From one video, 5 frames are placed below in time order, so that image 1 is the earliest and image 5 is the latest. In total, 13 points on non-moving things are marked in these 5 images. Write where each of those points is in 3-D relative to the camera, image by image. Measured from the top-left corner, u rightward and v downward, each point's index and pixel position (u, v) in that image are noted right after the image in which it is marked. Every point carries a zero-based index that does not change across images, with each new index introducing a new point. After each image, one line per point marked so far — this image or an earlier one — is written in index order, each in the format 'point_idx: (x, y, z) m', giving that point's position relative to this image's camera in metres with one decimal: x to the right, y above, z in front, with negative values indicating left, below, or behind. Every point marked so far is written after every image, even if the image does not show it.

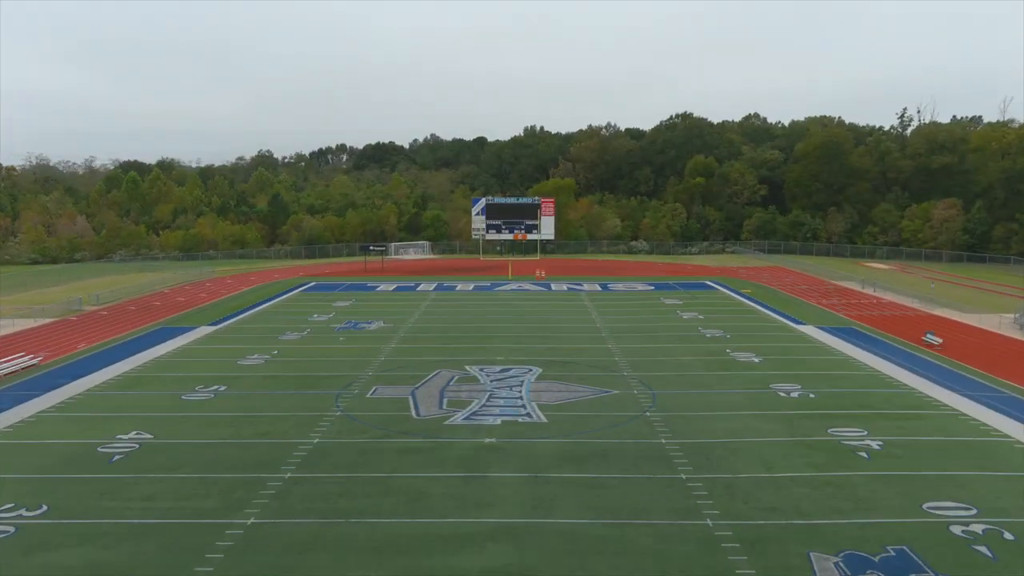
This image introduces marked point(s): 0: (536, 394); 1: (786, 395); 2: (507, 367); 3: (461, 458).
0: (+0.4, -1.7, +17.1) m
1: (+4.3, -1.7, +17.0) m
2: (-0.1, -1.4, +19.4) m
3: (-0.6, -2.0, +13.0) m
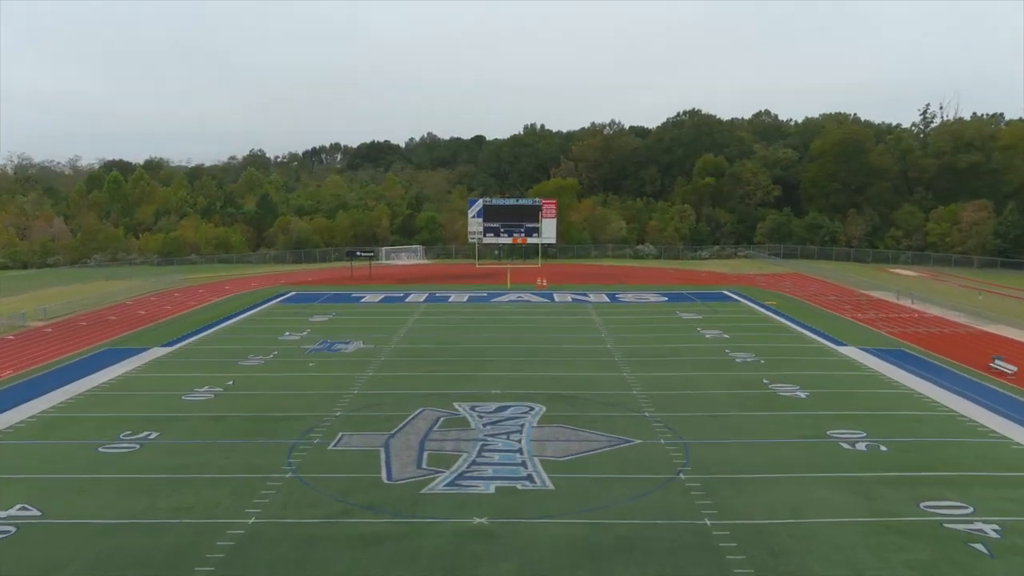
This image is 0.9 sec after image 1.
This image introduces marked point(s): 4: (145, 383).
0: (+0.3, -2.0, +13.7) m
1: (+4.2, -2.0, +13.6) m
2: (-0.1, -1.7, +16.1) m
3: (-0.6, -2.3, +9.7) m
4: (-6.2, -1.6, +18.5) m
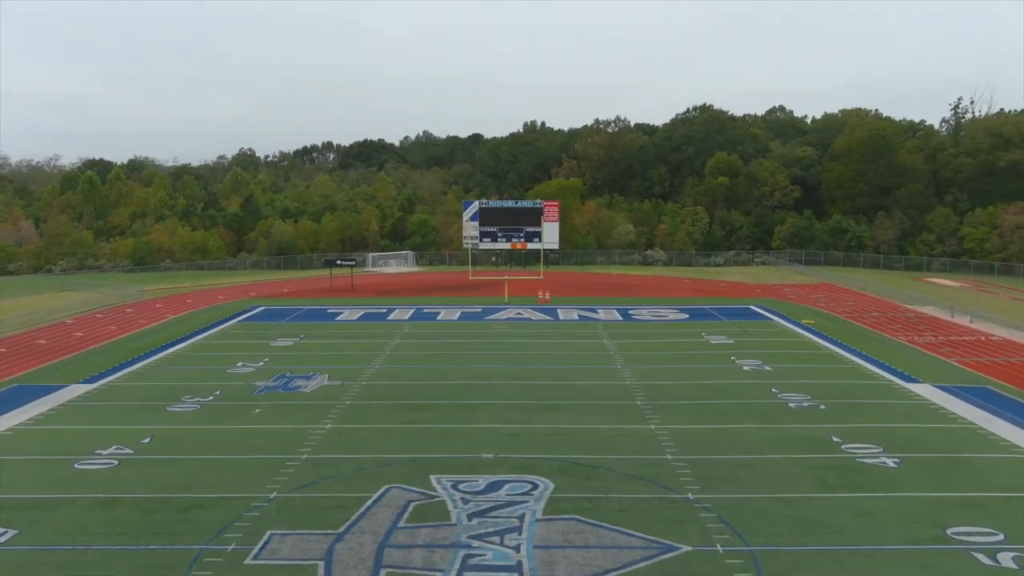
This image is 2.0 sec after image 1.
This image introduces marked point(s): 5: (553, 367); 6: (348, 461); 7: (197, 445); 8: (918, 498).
0: (+0.3, -2.4, +9.6) m
1: (+4.2, -2.4, +9.5) m
2: (-0.2, -2.1, +12.0) m
3: (-0.7, -2.7, +5.6) m
4: (-6.3, -2.0, +14.4) m
5: (+0.7, -1.4, +19.9) m
6: (-2.0, -2.1, +13.1) m
7: (-4.1, -2.0, +14.3) m
8: (+4.2, -2.2, +11.4) m
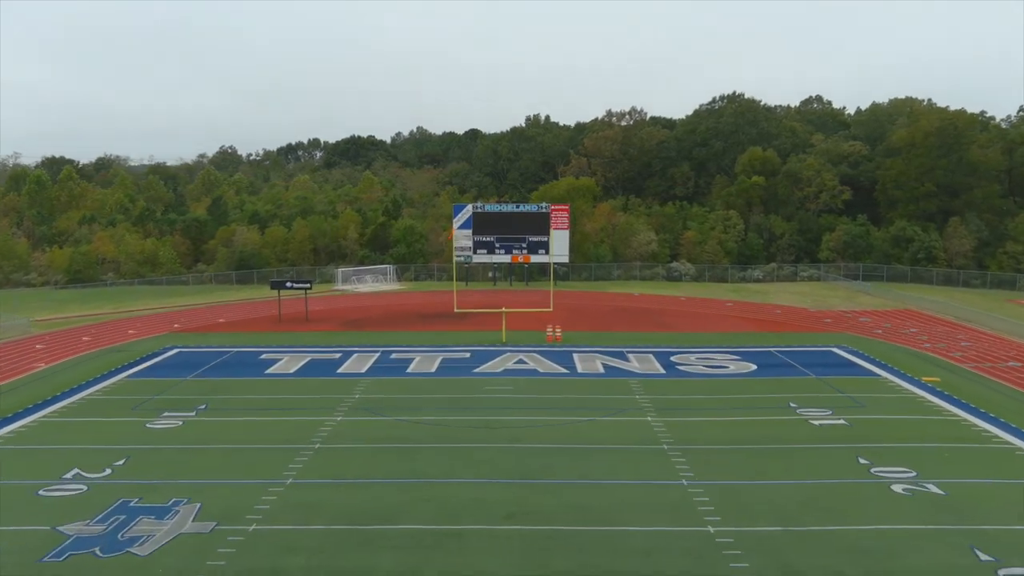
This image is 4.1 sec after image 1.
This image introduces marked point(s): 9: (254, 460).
0: (+0.3, -3.1, +1.9) m
1: (+4.1, -3.1, +1.8) m
2: (-0.2, -2.9, +4.2) m
3: (-0.7, -3.5, -2.2) m
4: (-6.3, -2.7, +6.7) m
5: (+0.7, -2.2, +12.1) m
6: (-2.0, -2.8, +5.3) m
7: (-4.1, -2.7, +6.5) m
8: (+4.2, -2.9, +3.6) m
9: (-3.2, -2.1, +13.6) m
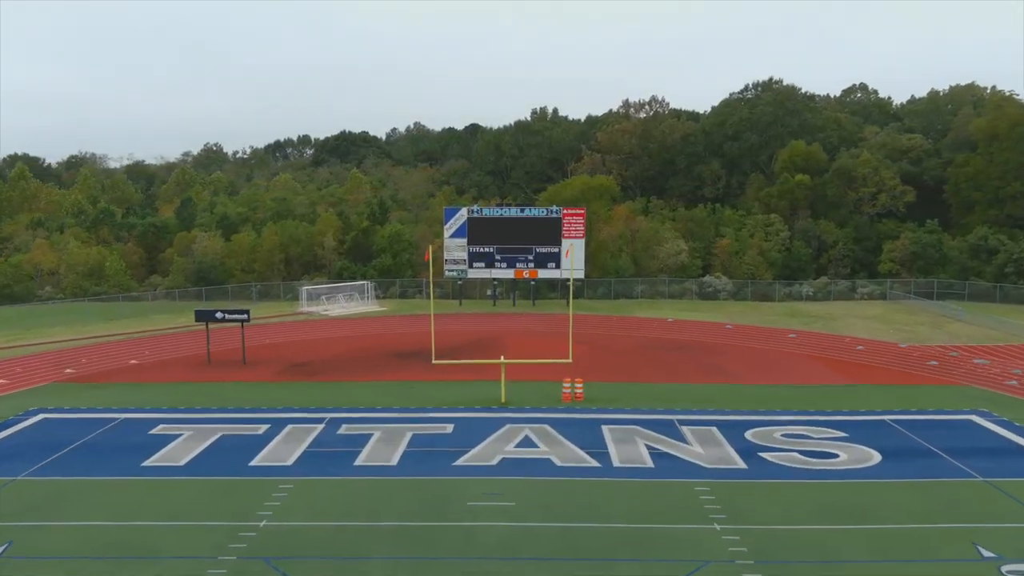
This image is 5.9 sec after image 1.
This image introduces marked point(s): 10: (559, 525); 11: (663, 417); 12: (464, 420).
0: (+0.2, -3.7, -4.8) m
1: (+4.1, -3.7, -4.9) m
2: (-0.2, -3.5, -2.5) m
3: (-0.8, -4.0, -8.8) m
4: (-6.3, -3.3, 0.0) m
5: (+0.7, -2.8, +5.5) m
6: (-2.1, -3.4, -1.3) m
7: (-4.2, -3.3, -0.1) m
8: (+4.1, -3.5, -3.0) m
9: (-3.2, -2.7, +7.0) m
10: (+0.5, -2.3, +10.8) m
11: (+2.2, -1.8, +15.7) m
12: (-0.7, -1.9, +15.6) m
